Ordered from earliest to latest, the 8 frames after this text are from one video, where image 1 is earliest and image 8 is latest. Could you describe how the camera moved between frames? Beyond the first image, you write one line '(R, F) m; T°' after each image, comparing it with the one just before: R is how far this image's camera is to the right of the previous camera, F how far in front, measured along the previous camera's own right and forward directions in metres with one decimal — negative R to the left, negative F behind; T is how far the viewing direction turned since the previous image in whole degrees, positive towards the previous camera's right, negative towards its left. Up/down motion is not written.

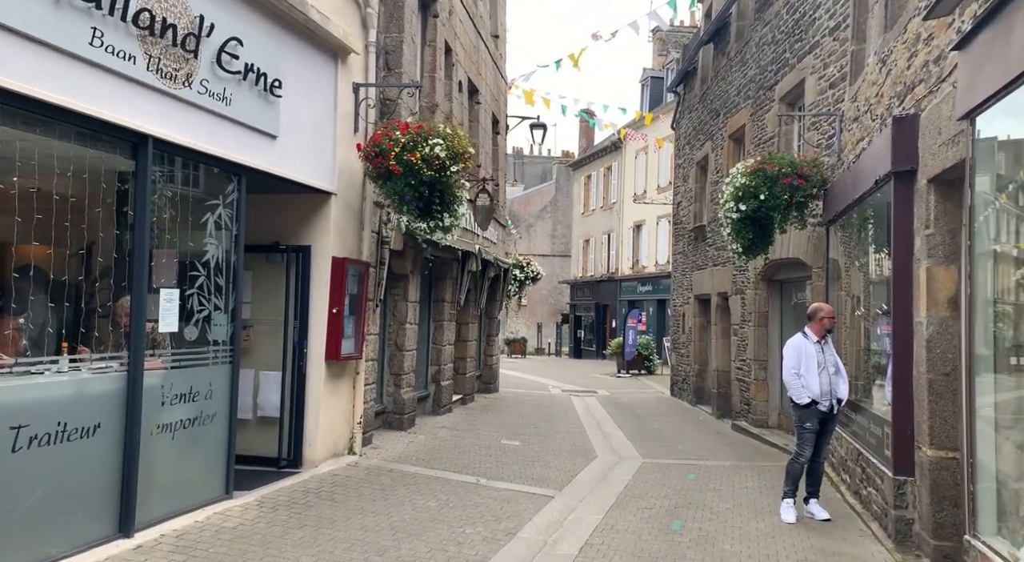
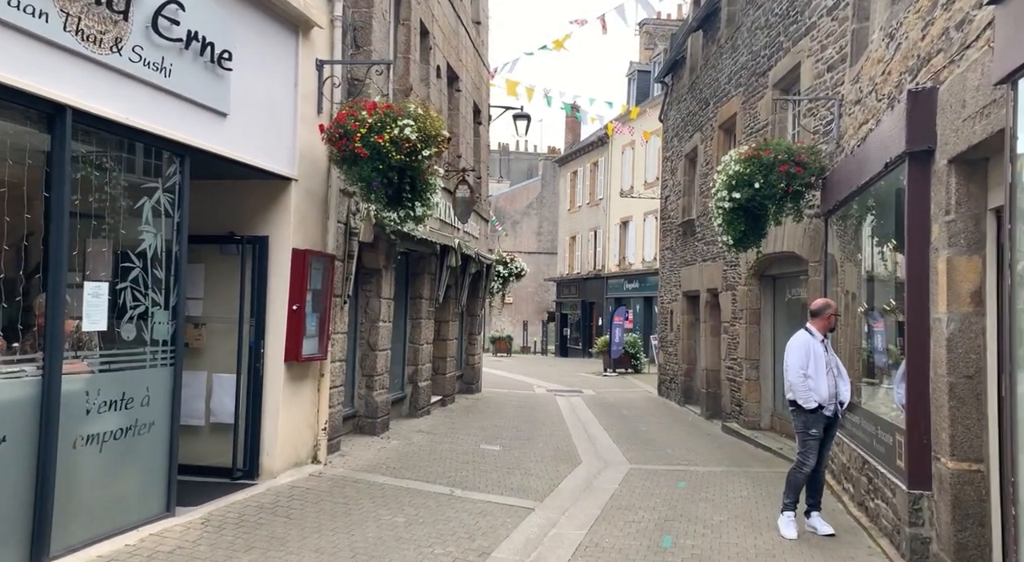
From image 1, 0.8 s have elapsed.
(+0.1, +0.6) m; +1°
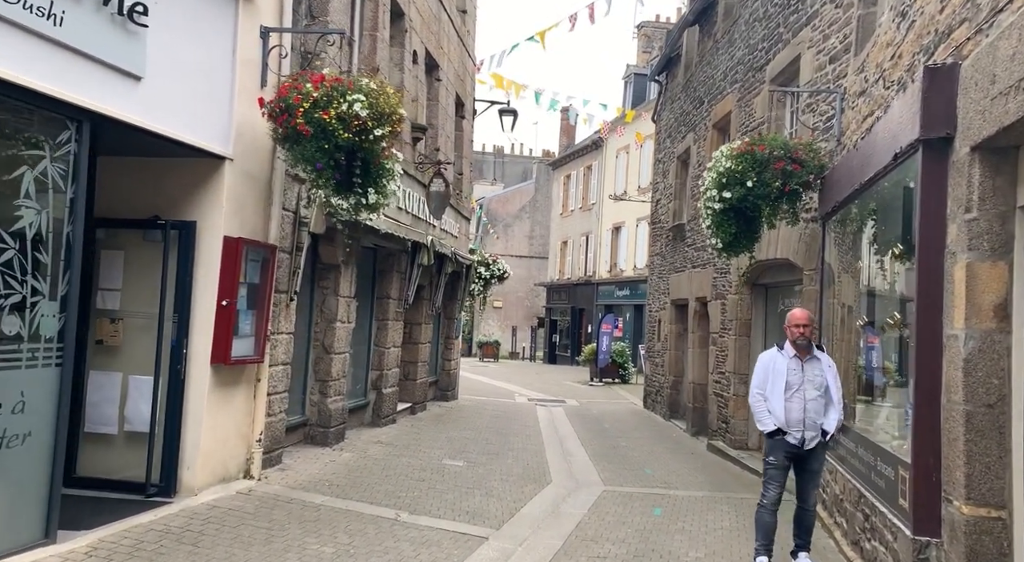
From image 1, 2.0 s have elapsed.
(+0.3, +0.8) m; 0°
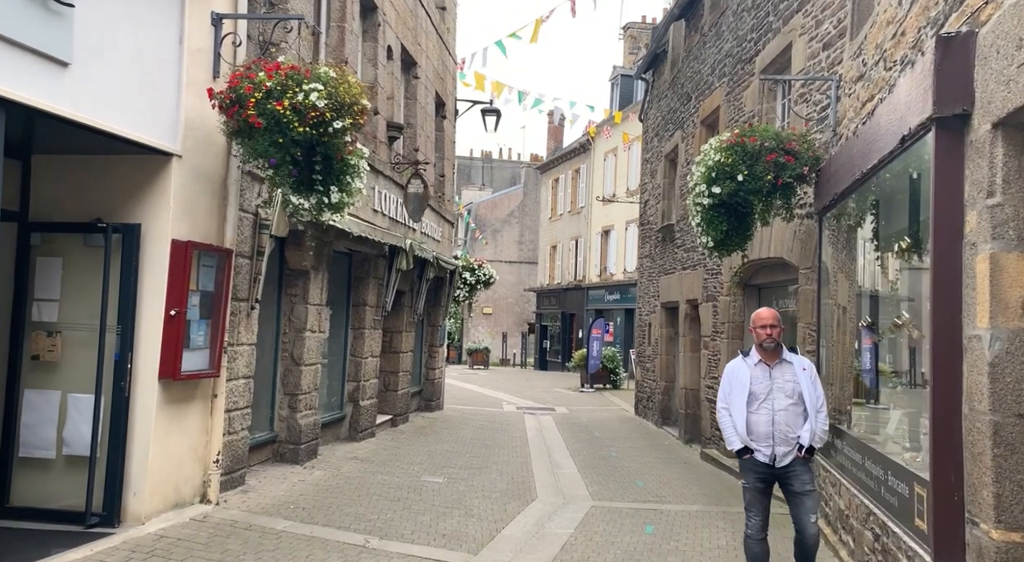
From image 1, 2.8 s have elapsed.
(+0.1, +0.5) m; +1°
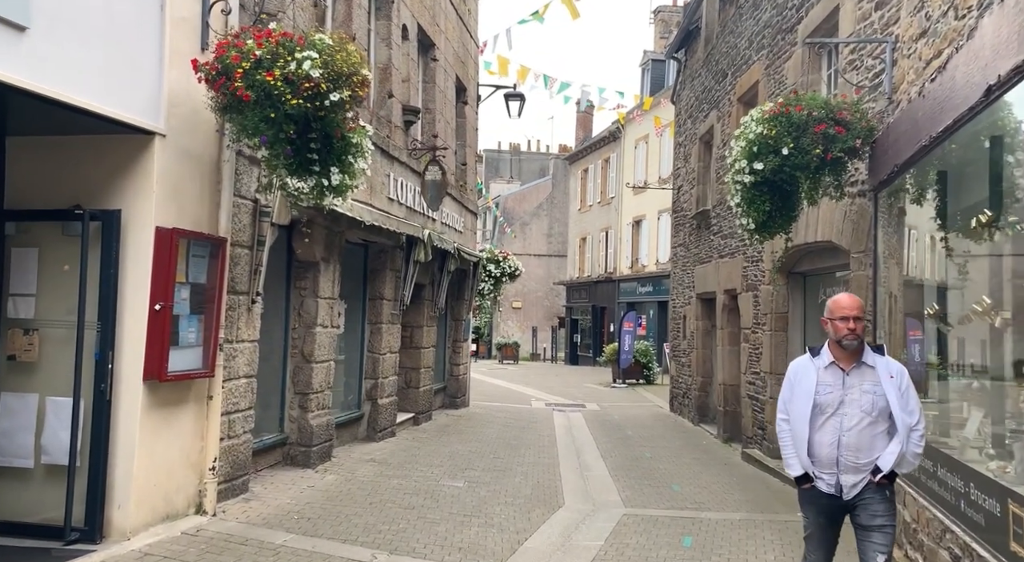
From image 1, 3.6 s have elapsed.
(+0.1, +0.6) m; -2°
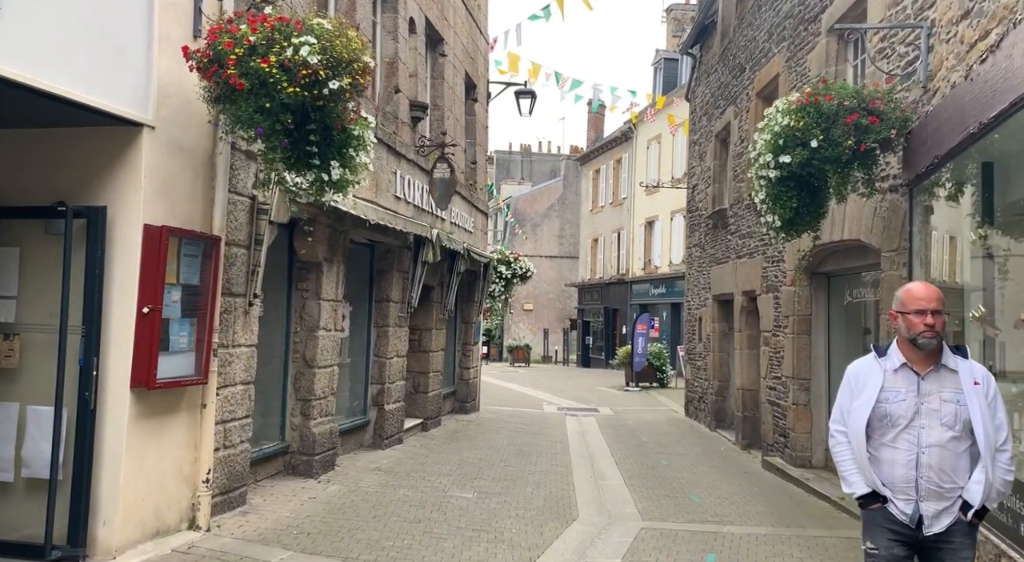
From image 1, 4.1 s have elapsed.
(0.0, +0.4) m; -1°
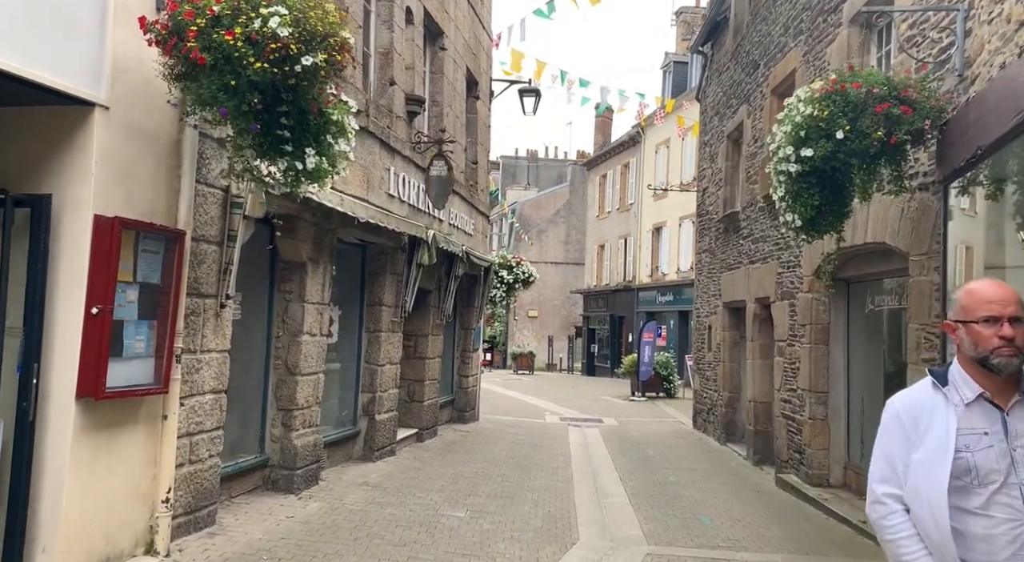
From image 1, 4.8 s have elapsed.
(+0.1, +0.5) m; 0°
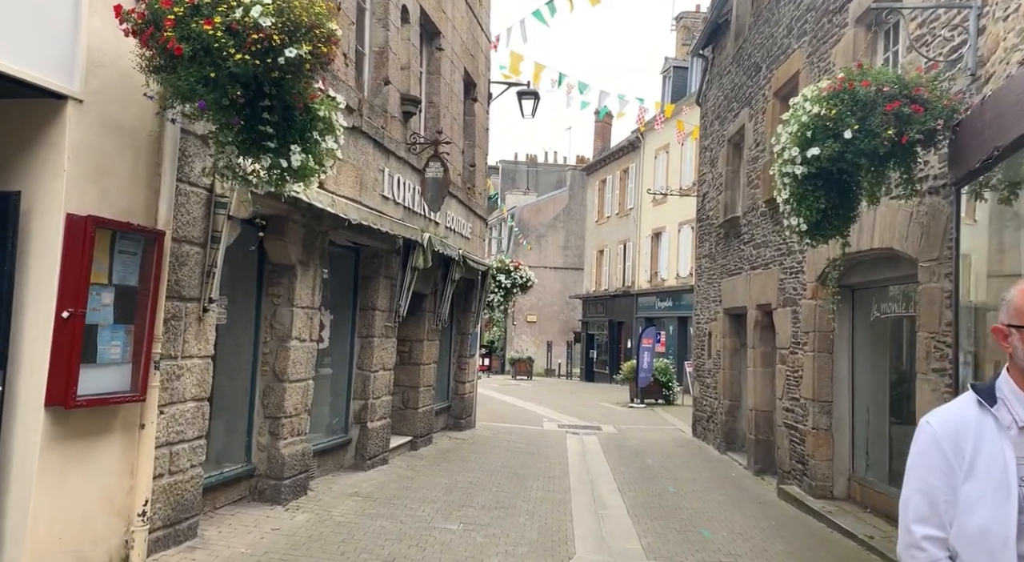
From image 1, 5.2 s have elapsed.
(0.0, +0.2) m; 0°
